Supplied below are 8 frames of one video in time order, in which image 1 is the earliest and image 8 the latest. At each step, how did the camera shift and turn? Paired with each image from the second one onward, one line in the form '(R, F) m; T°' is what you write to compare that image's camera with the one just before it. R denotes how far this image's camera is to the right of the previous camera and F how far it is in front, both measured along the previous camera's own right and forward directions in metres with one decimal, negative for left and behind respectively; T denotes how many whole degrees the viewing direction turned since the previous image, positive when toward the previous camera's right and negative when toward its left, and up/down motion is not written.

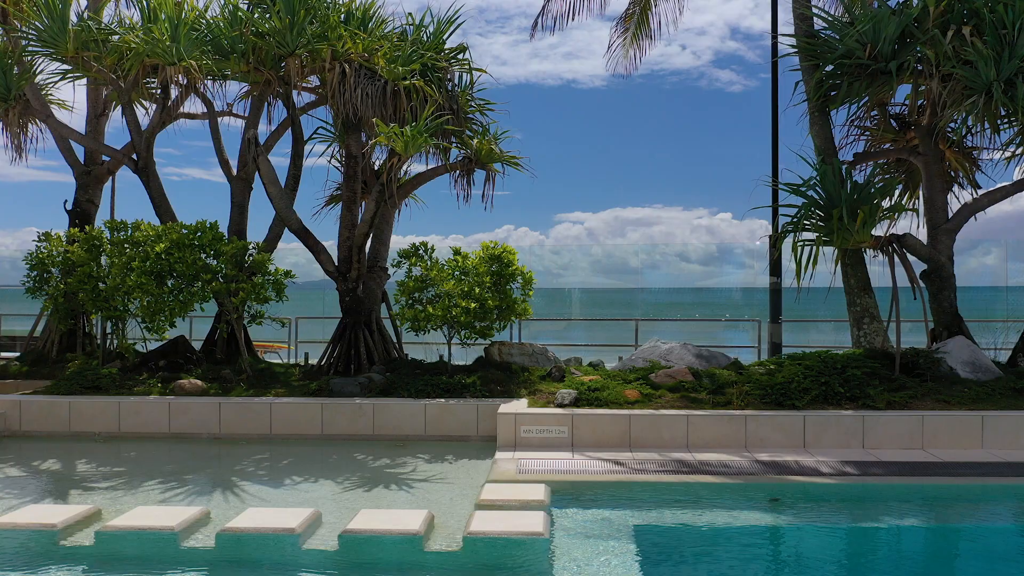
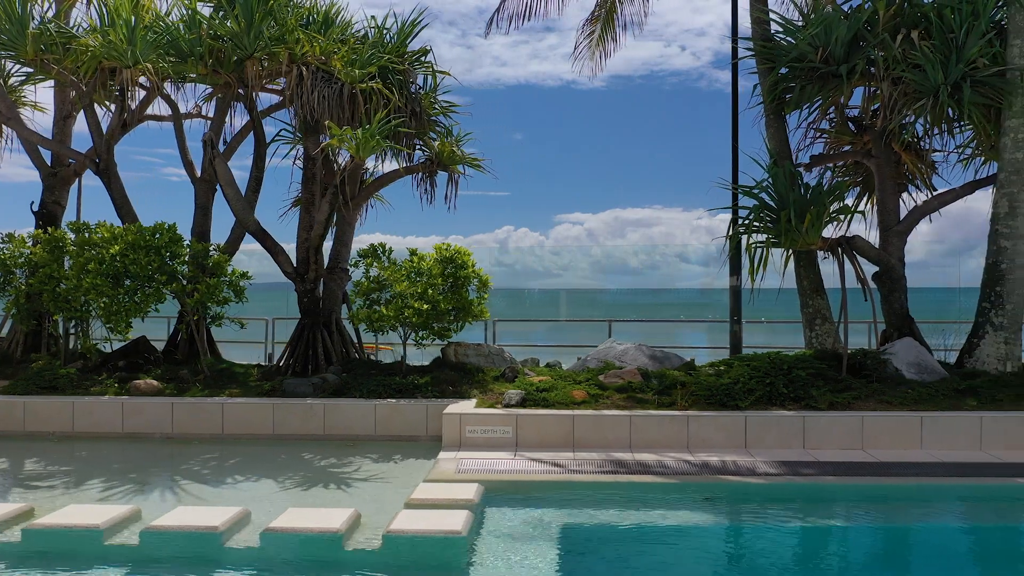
(+0.5, -0.1) m; 0°
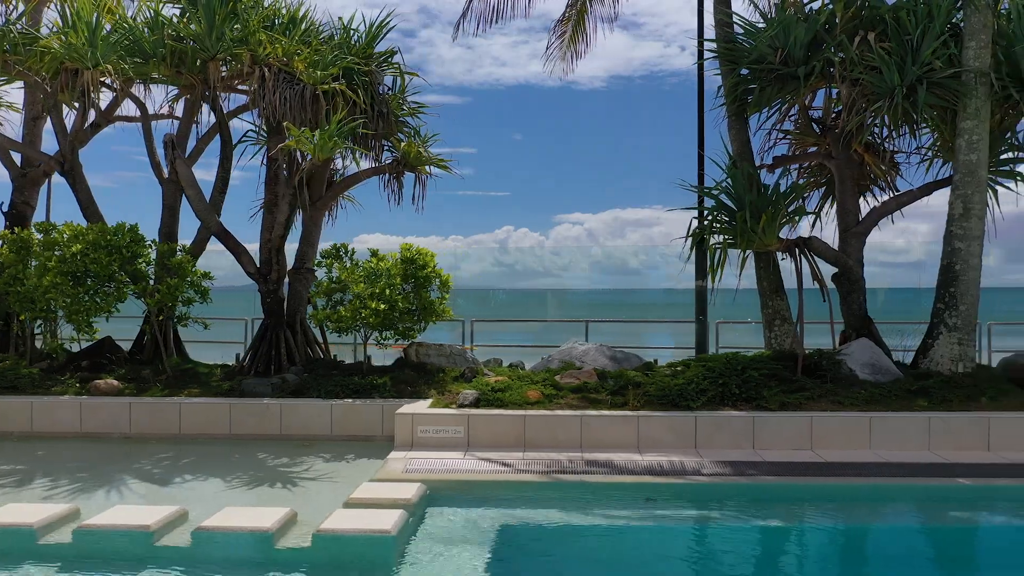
(+0.4, 0.0) m; 0°
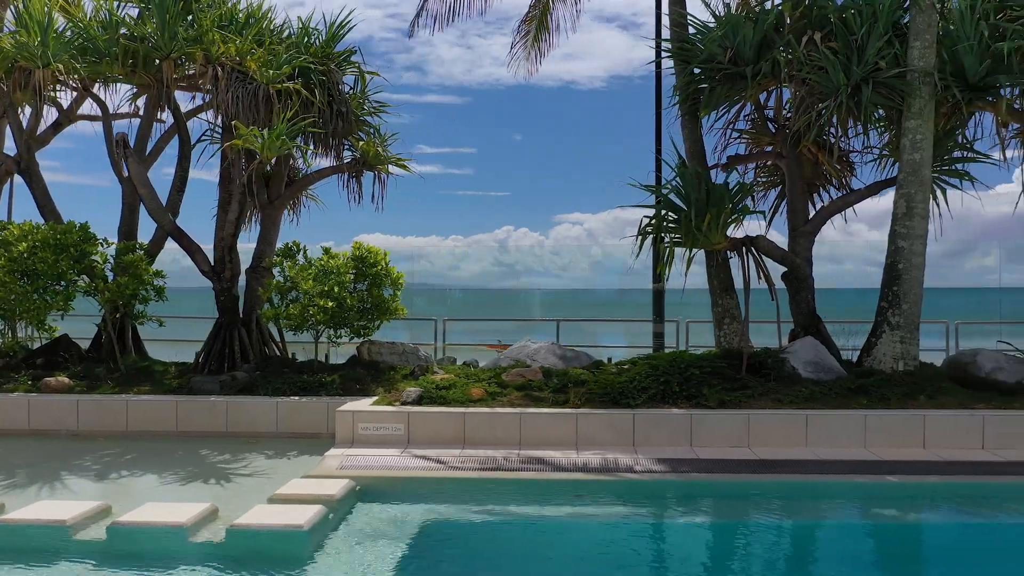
(+0.5, 0.0) m; 0°
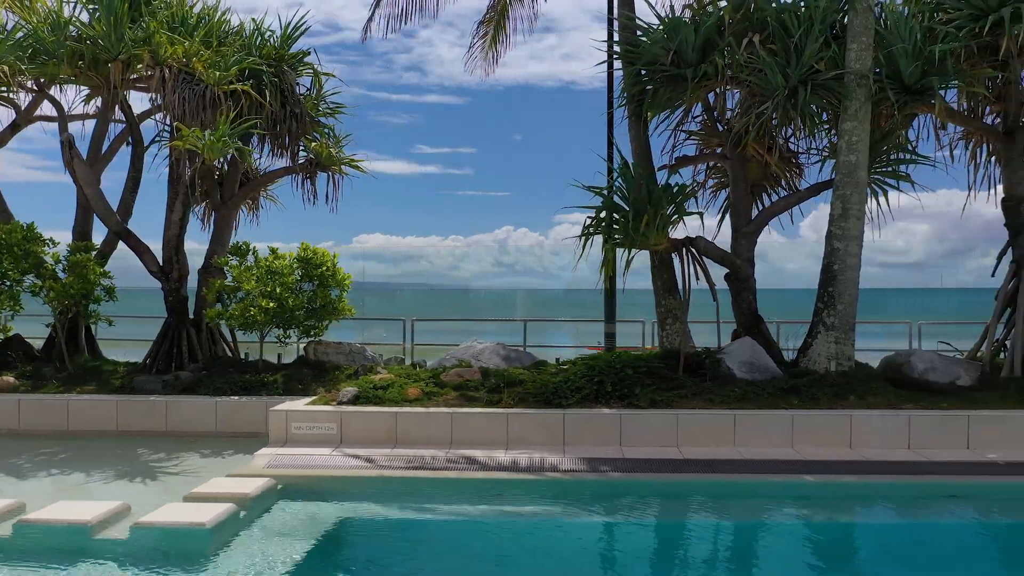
(+0.6, -0.1) m; 0°
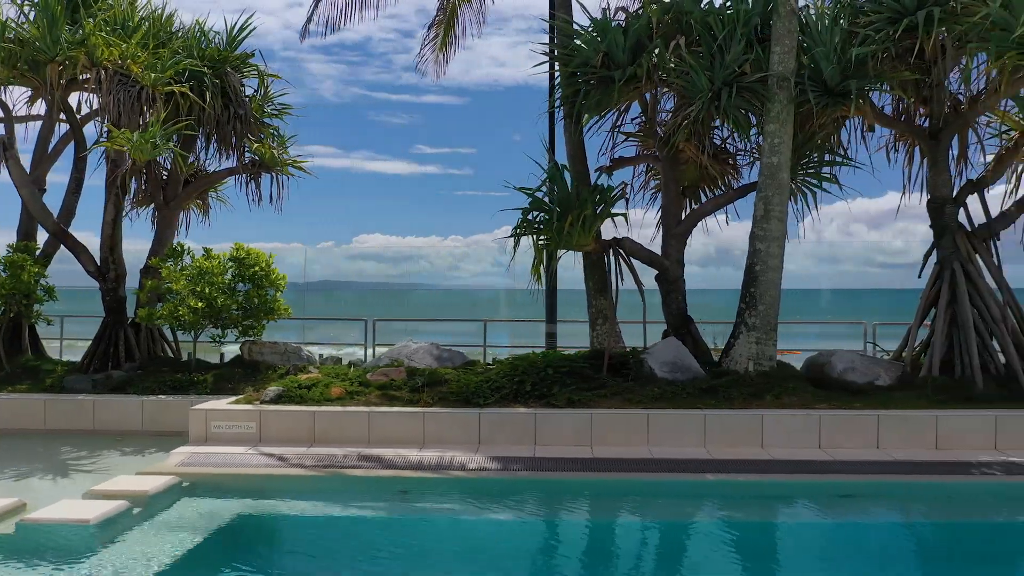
(+0.7, -0.1) m; 0°
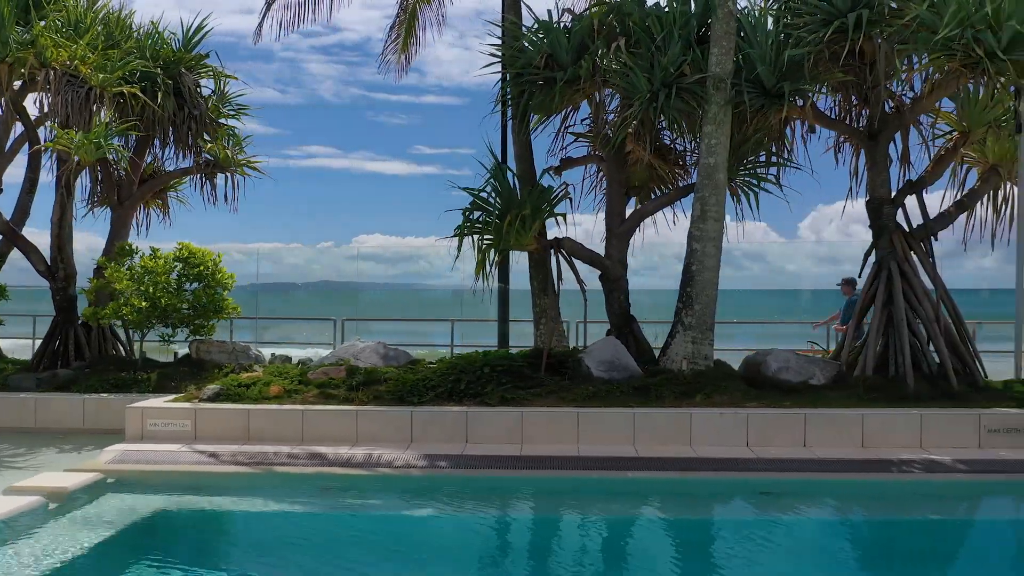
(+0.6, -0.1) m; 0°
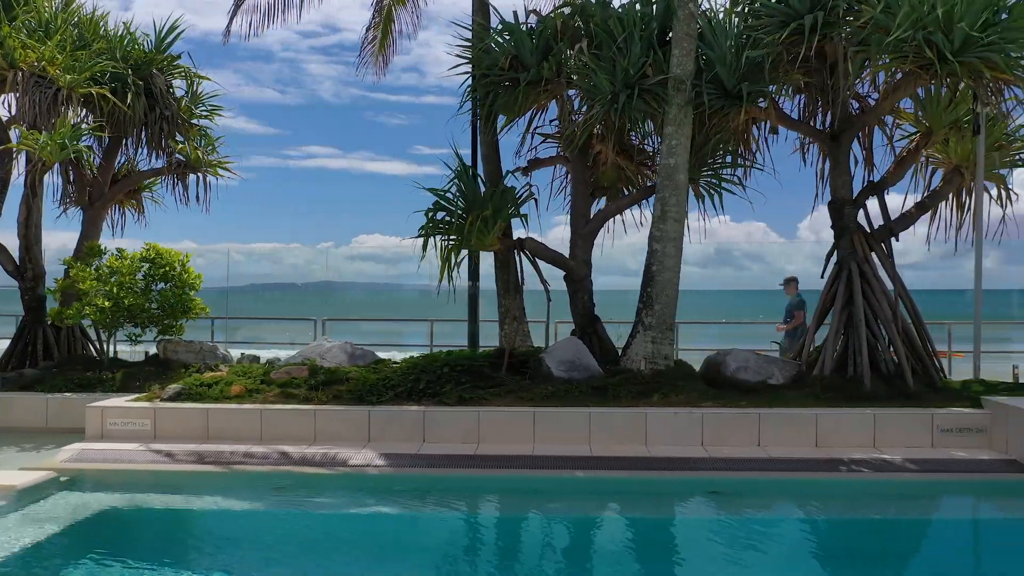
(+0.4, 0.0) m; 0°
